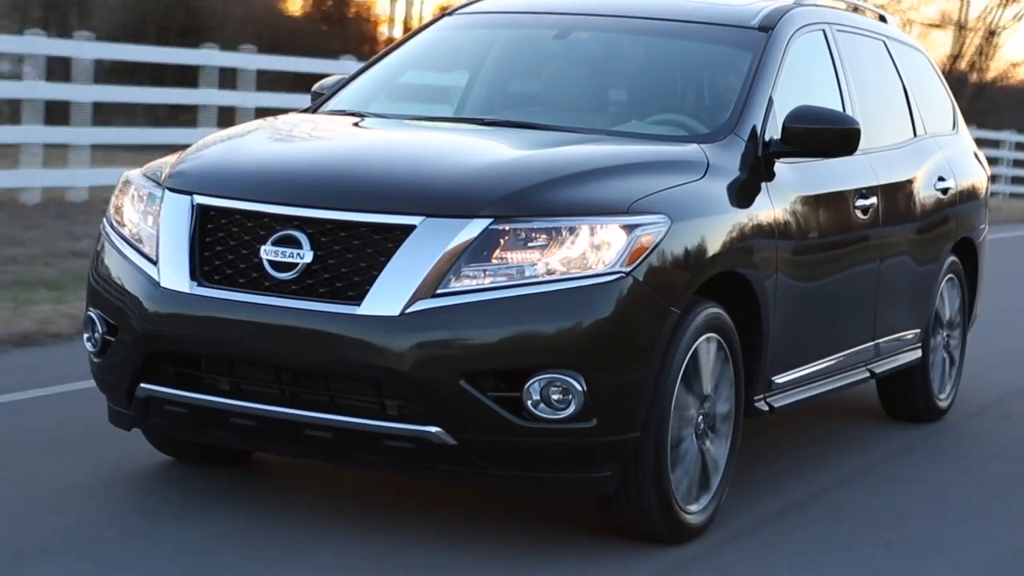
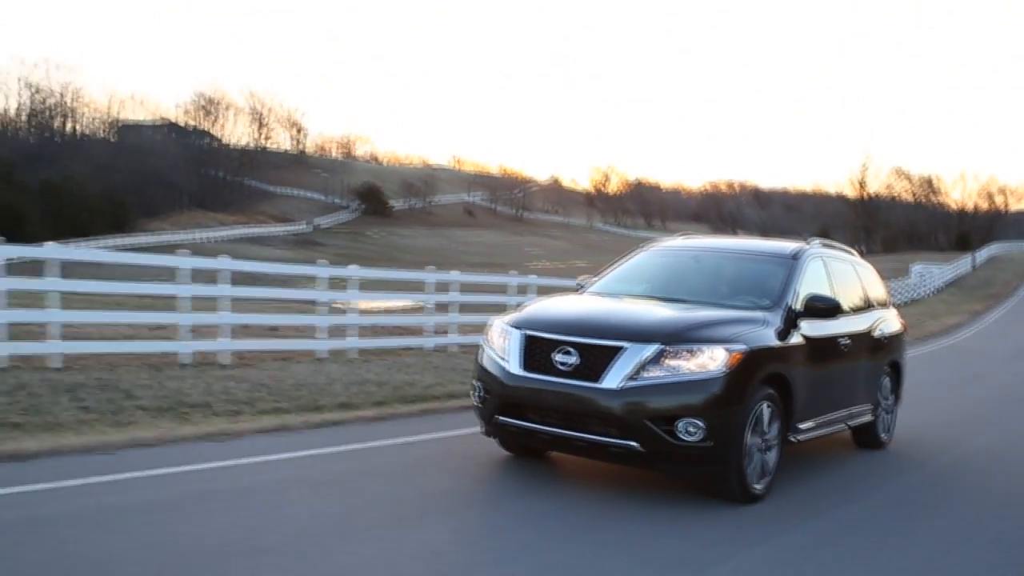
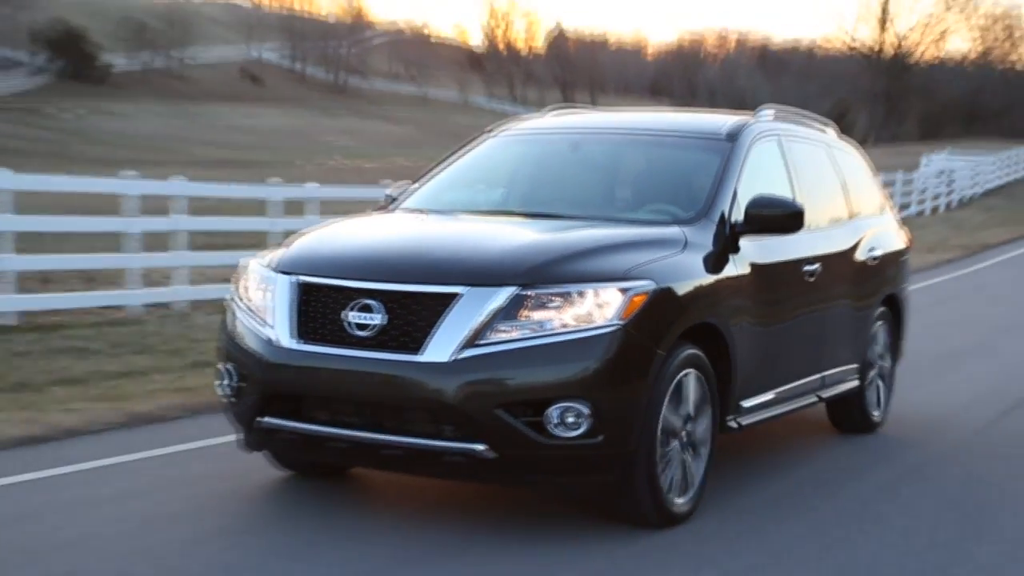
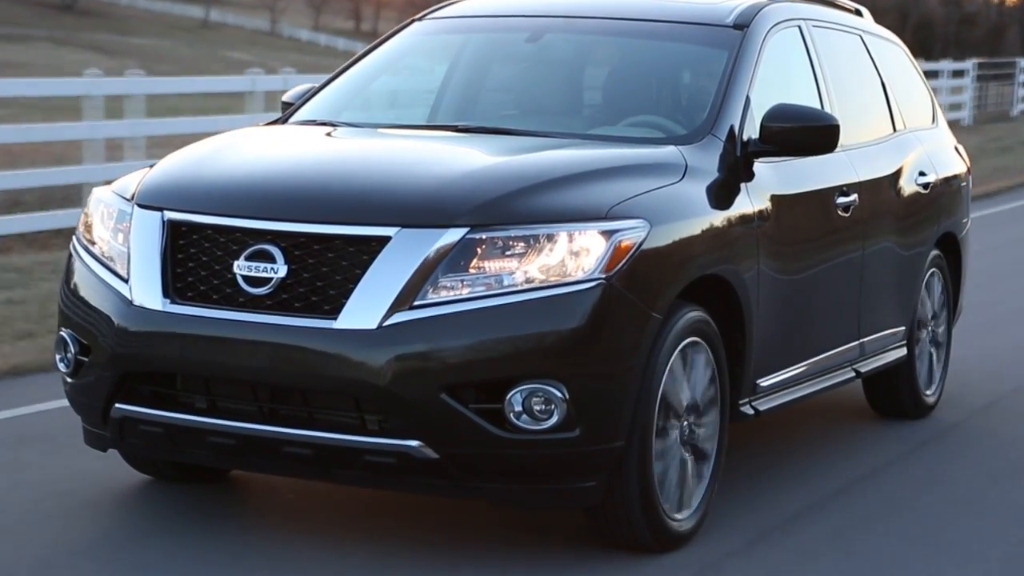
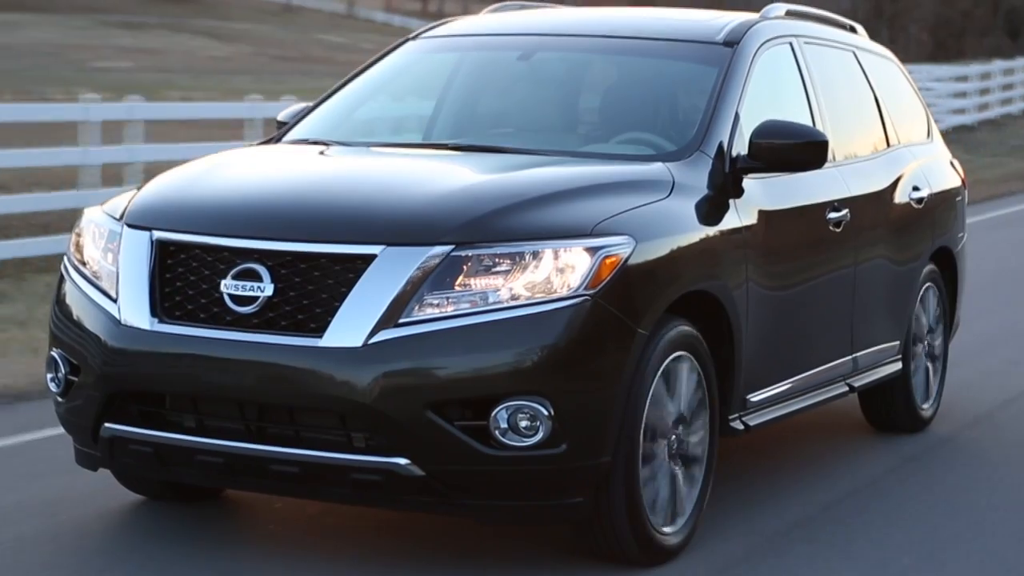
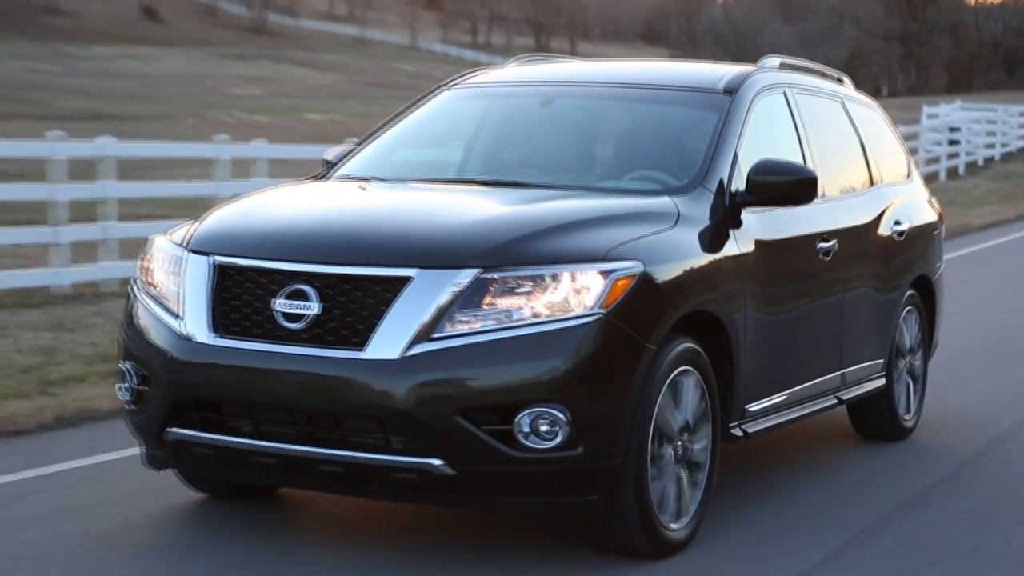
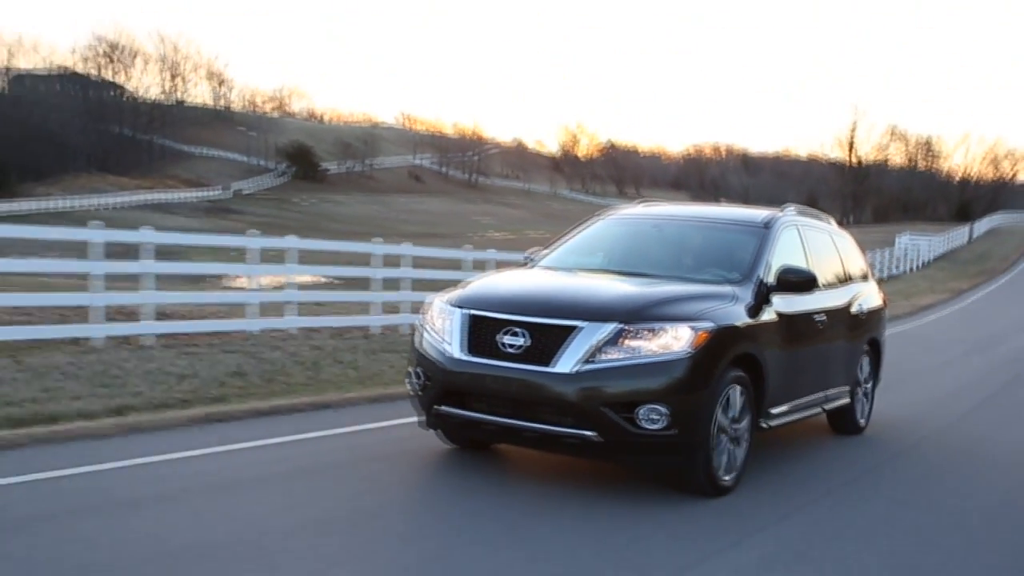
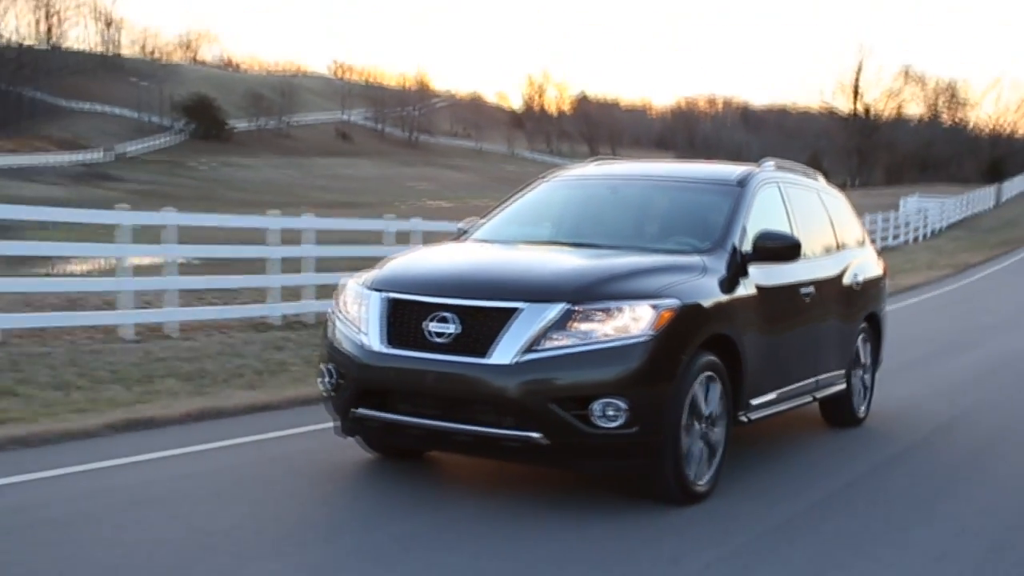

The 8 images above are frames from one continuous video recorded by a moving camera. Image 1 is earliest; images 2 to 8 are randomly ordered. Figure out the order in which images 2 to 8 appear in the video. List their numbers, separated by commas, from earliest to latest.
4, 5, 6, 3, 8, 7, 2
